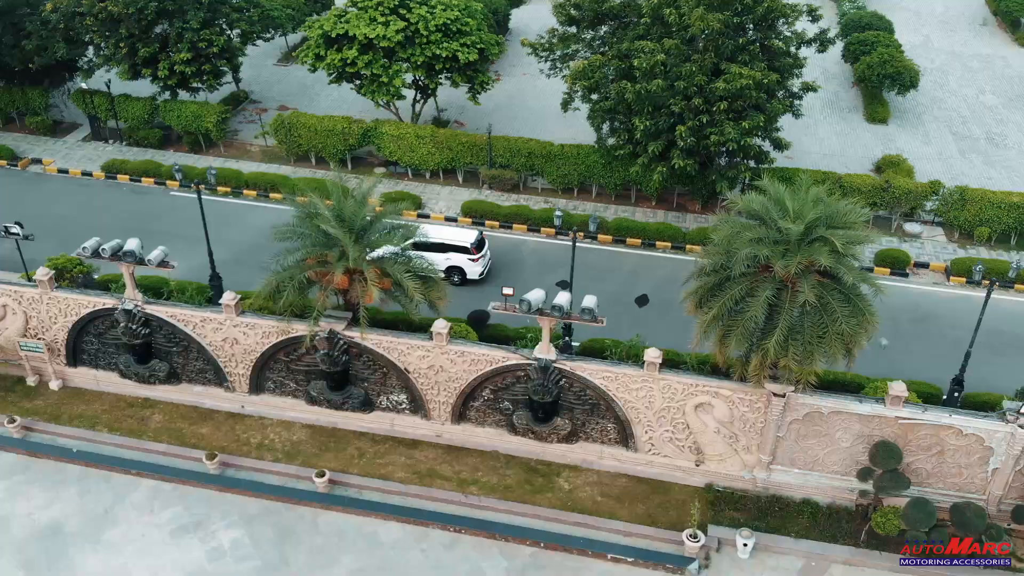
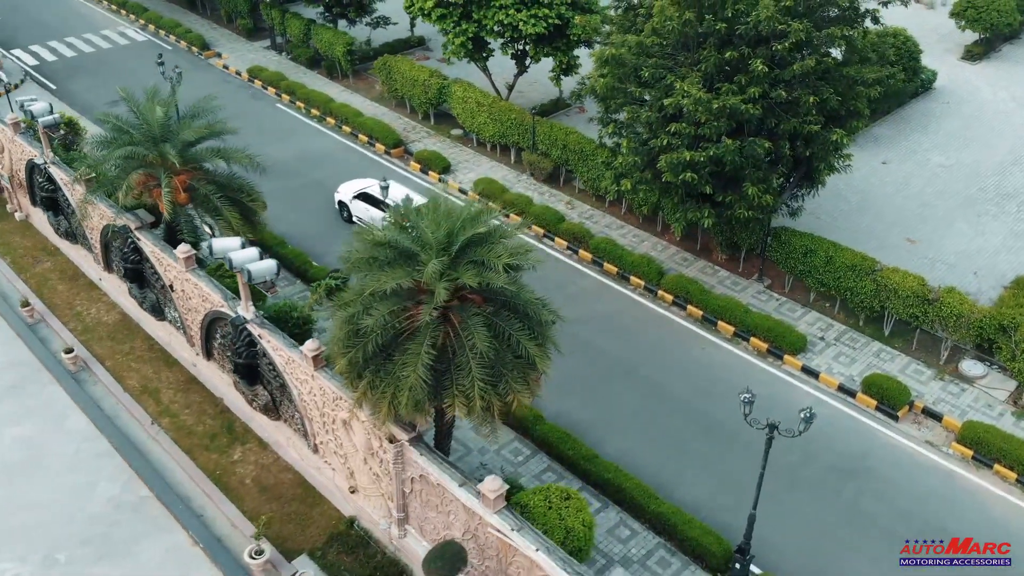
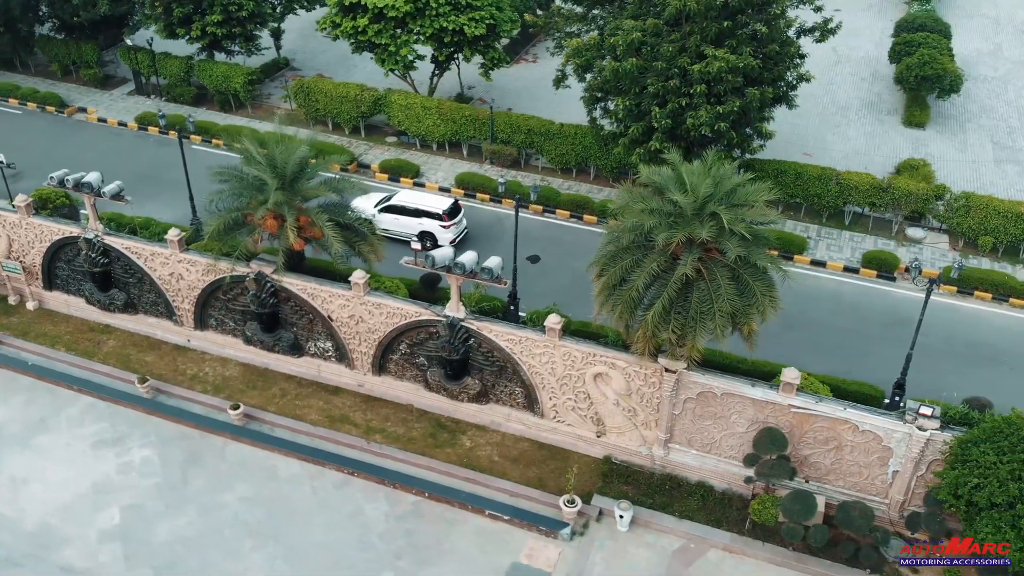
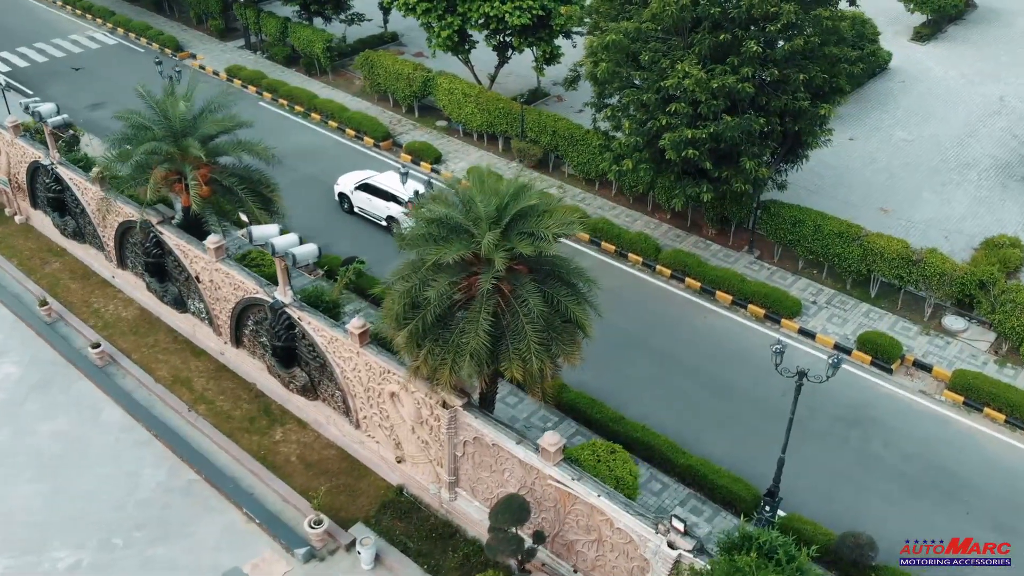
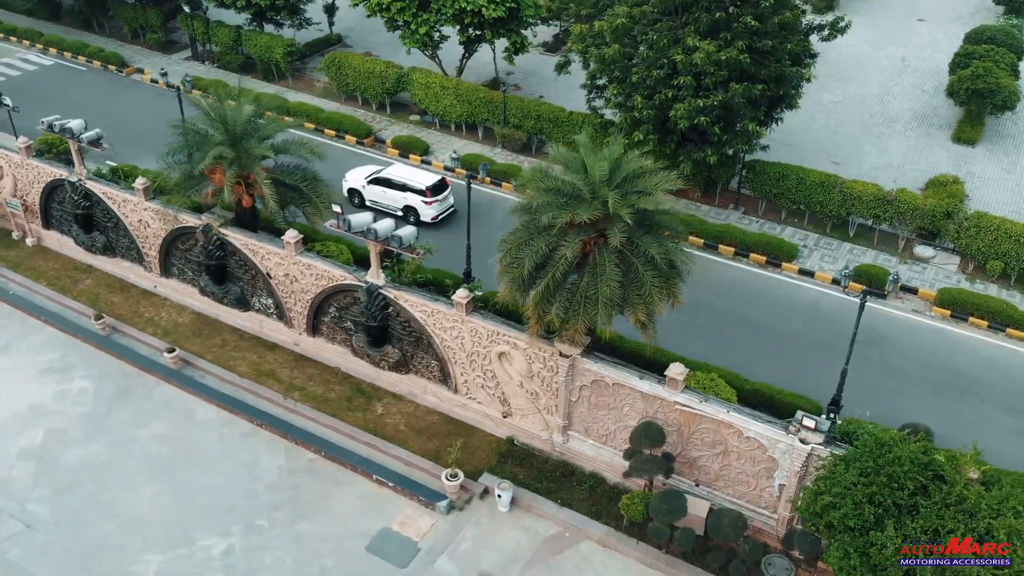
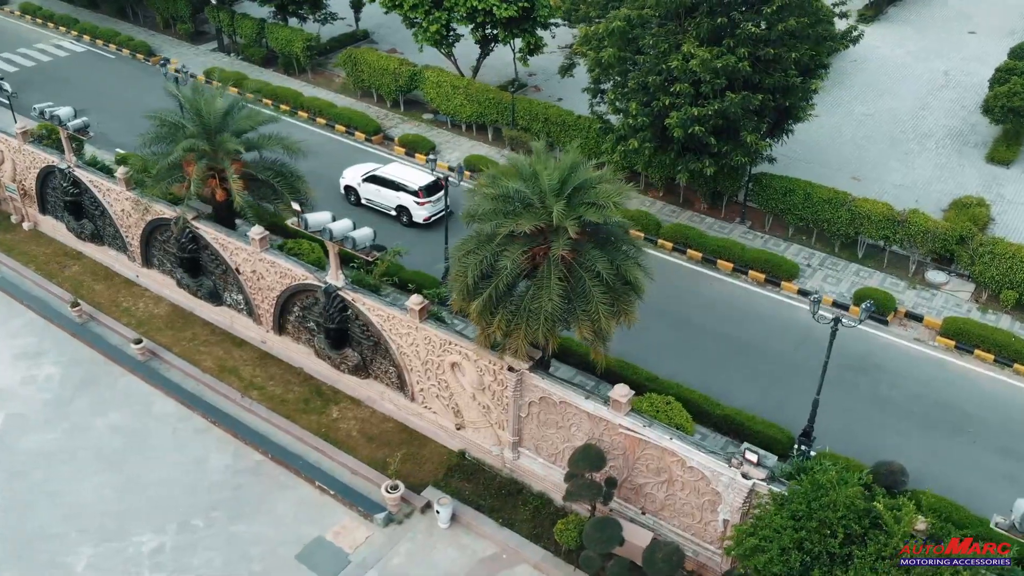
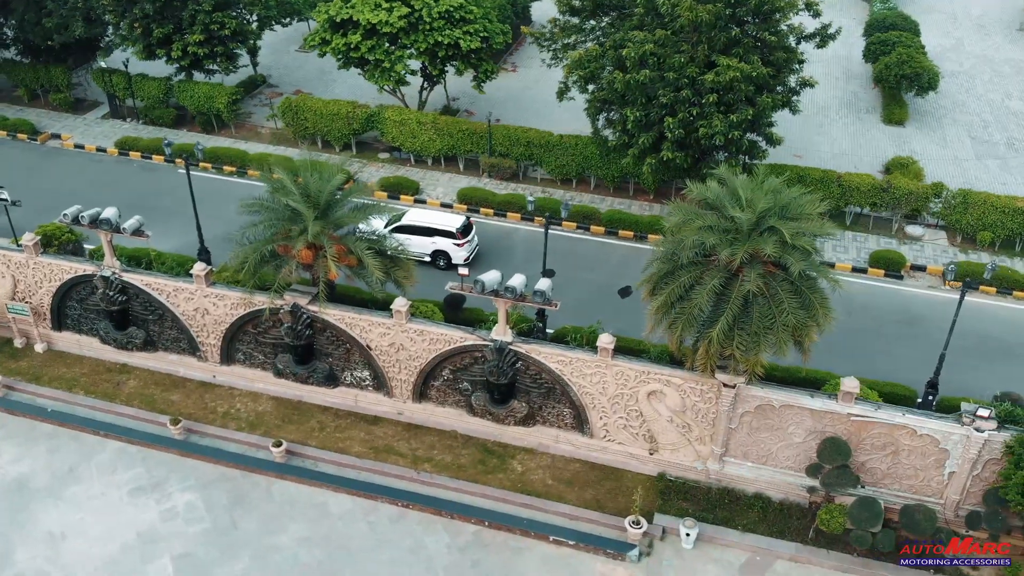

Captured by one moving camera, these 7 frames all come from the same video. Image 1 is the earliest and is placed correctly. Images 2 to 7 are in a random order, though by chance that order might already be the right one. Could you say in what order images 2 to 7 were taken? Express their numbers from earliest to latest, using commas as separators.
7, 3, 5, 6, 4, 2
